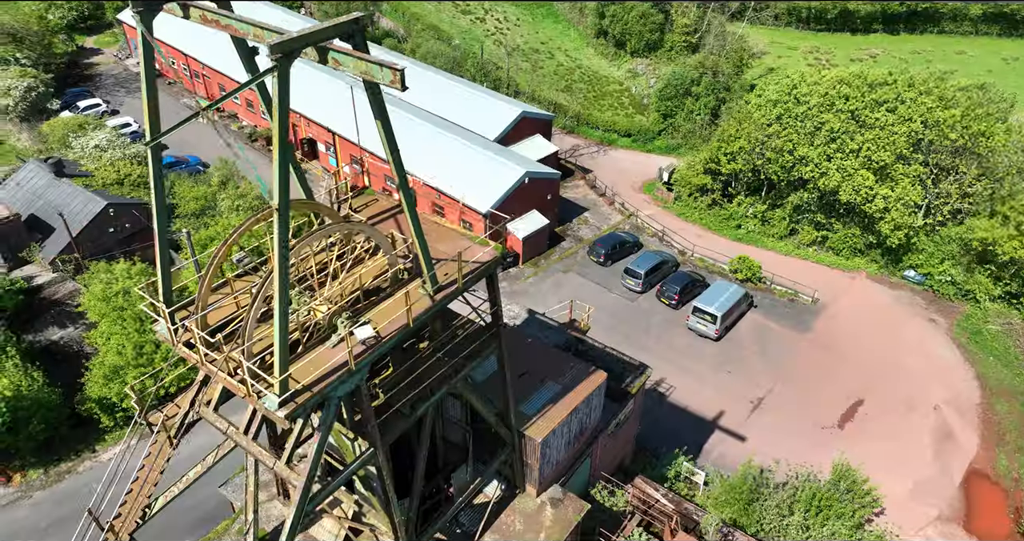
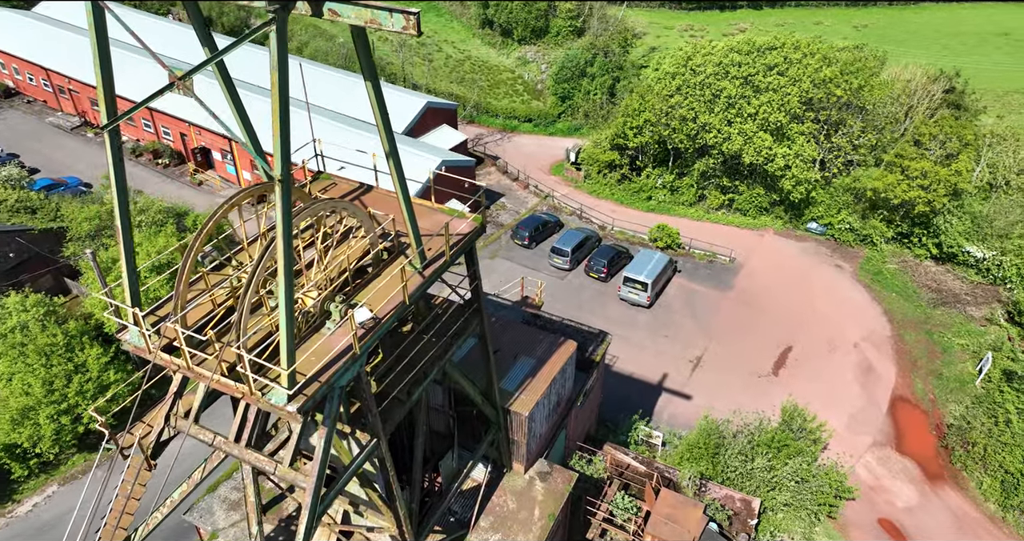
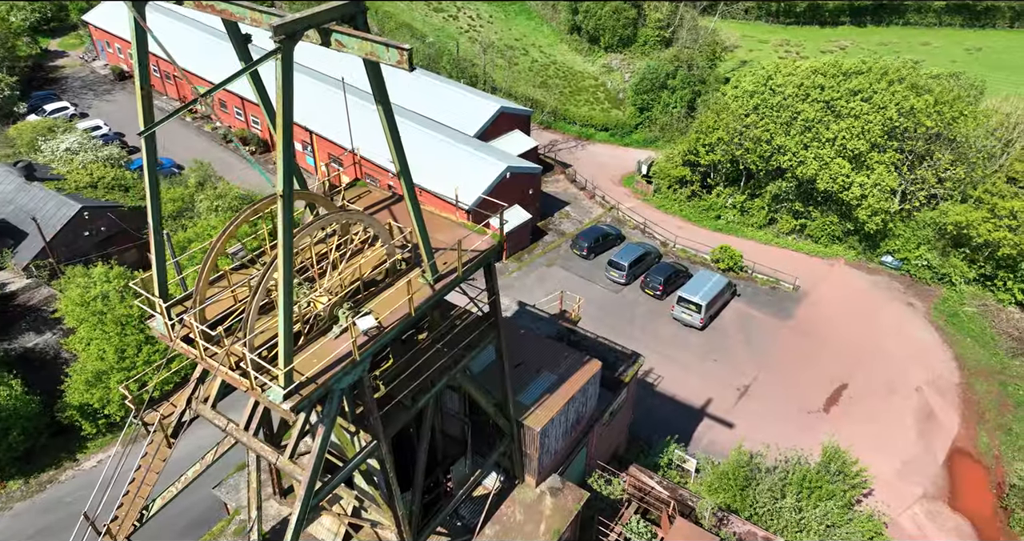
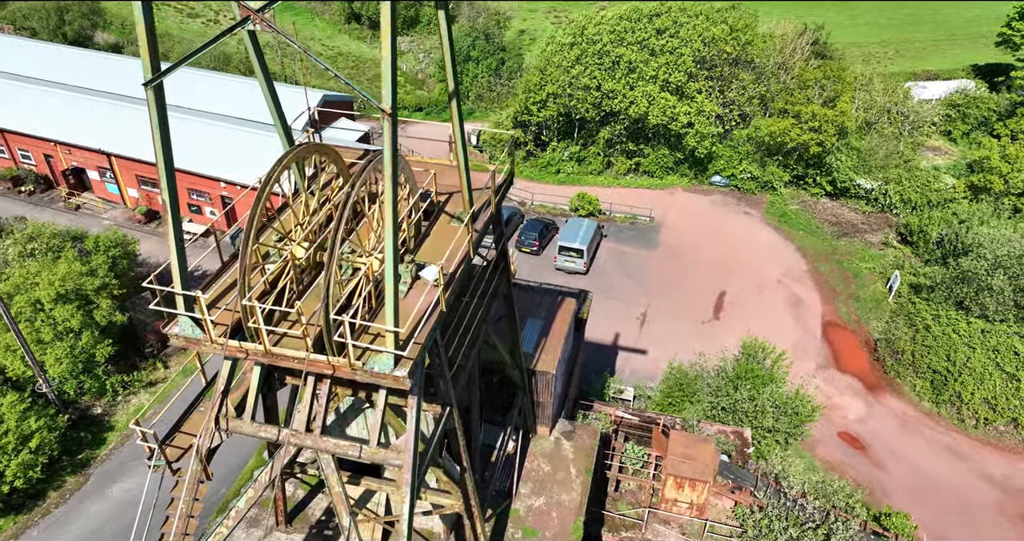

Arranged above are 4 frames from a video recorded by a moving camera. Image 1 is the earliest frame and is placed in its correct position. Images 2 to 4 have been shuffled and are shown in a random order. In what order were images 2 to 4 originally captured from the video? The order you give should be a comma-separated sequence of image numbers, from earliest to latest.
3, 2, 4
